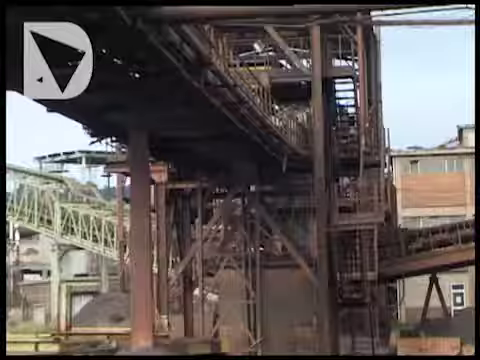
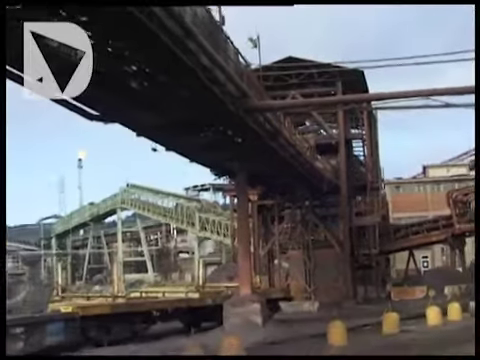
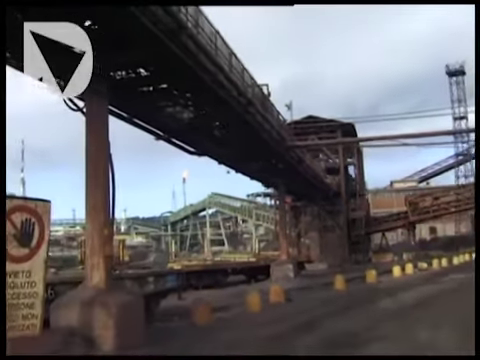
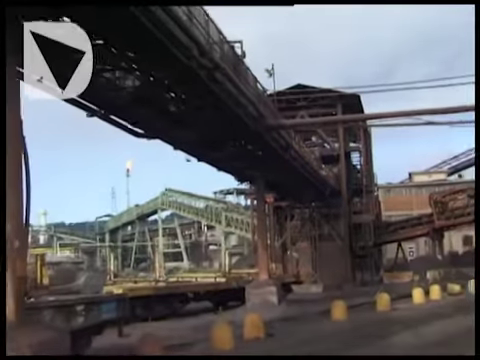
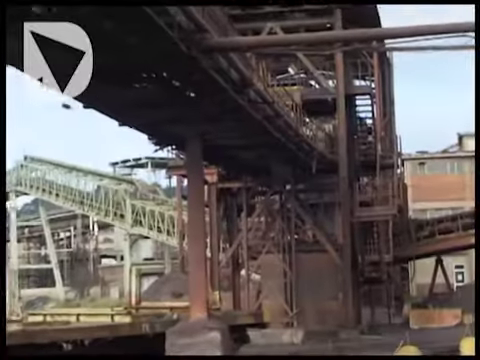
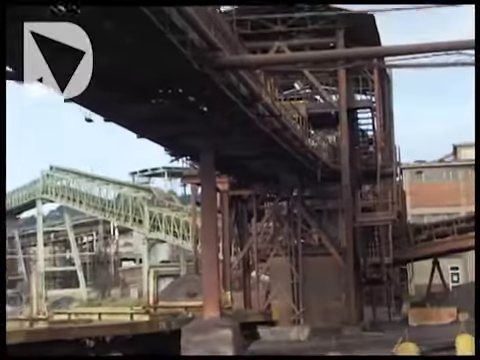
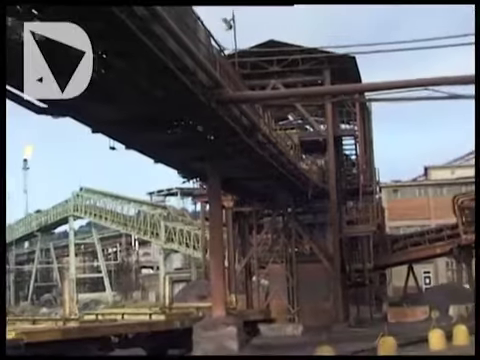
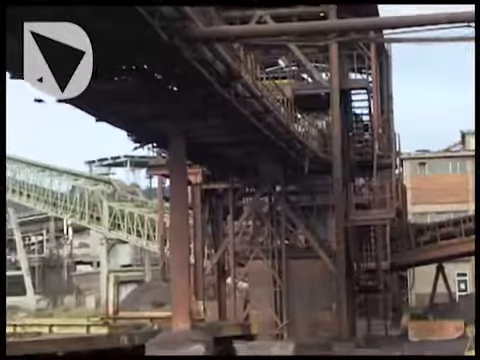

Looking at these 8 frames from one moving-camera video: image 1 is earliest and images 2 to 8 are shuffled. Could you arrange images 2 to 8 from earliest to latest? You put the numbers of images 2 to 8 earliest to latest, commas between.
8, 5, 6, 7, 2, 4, 3
